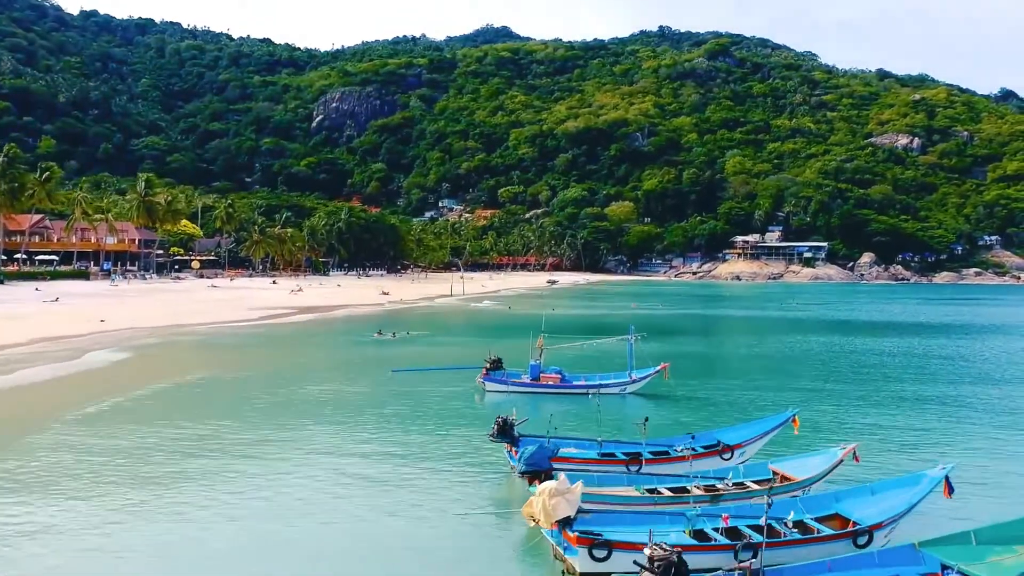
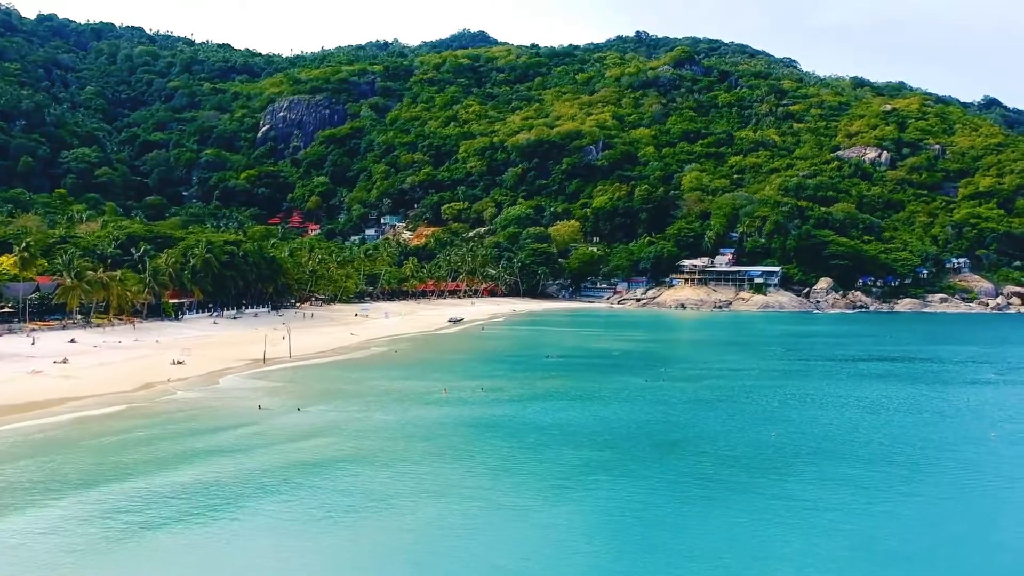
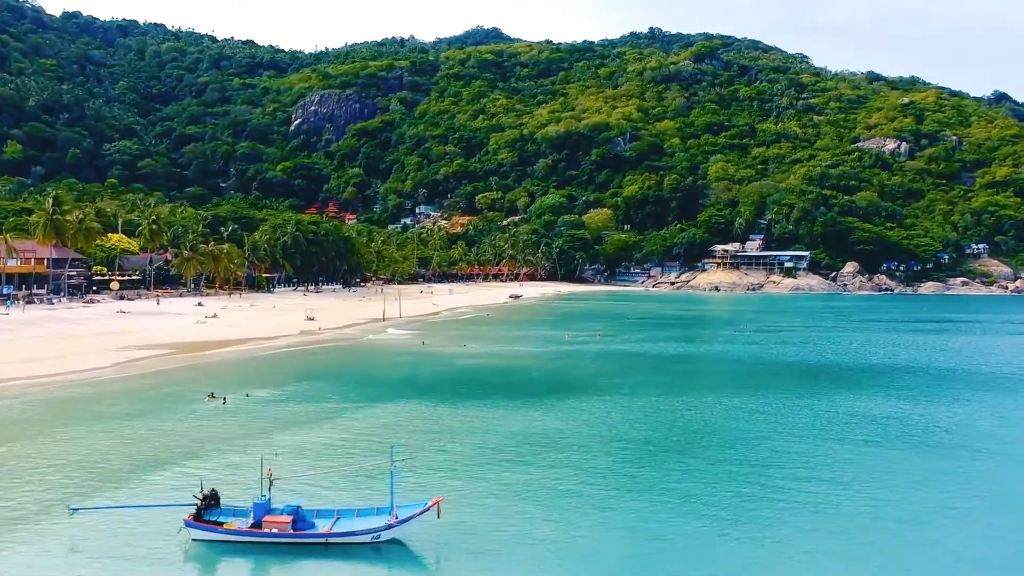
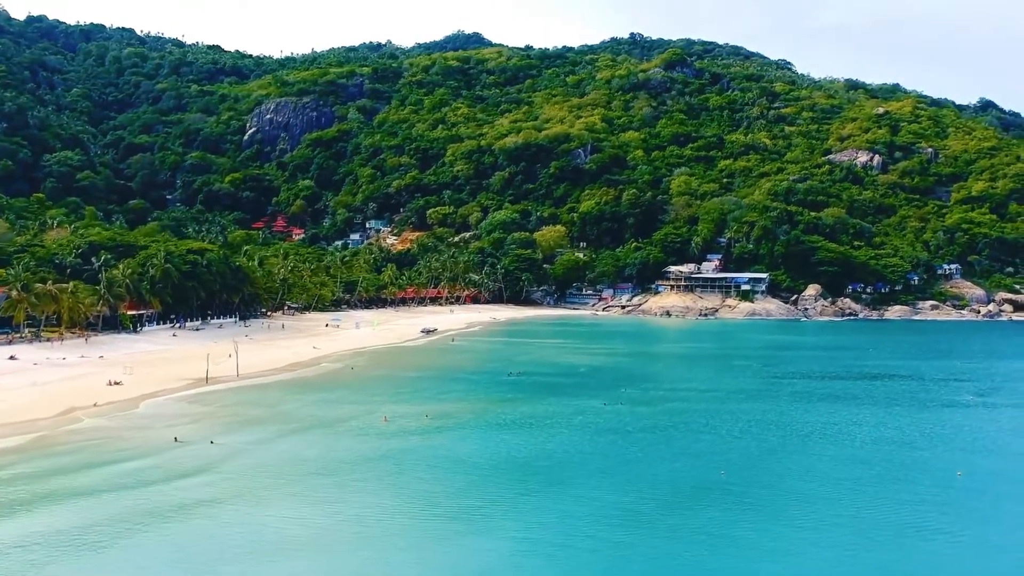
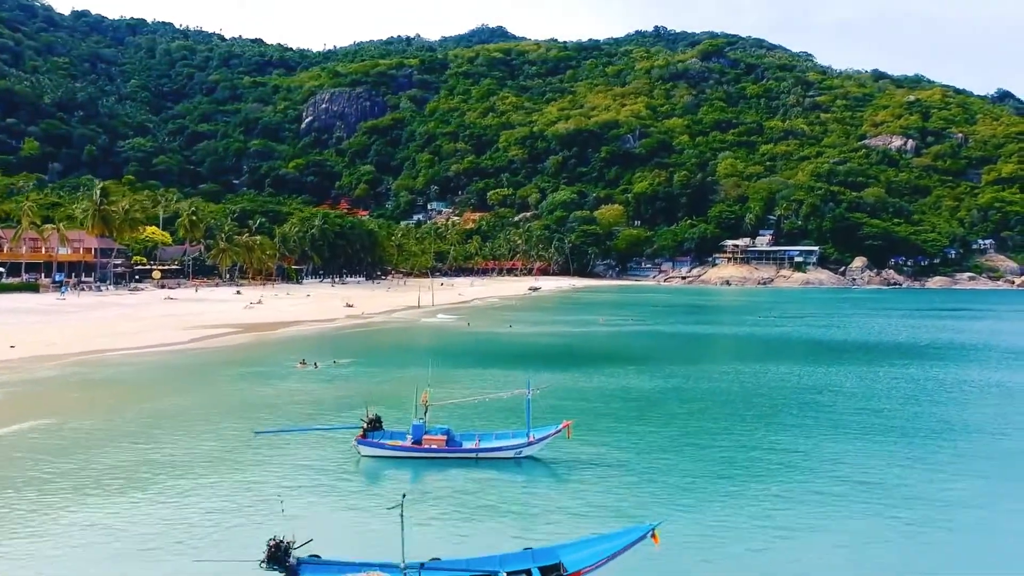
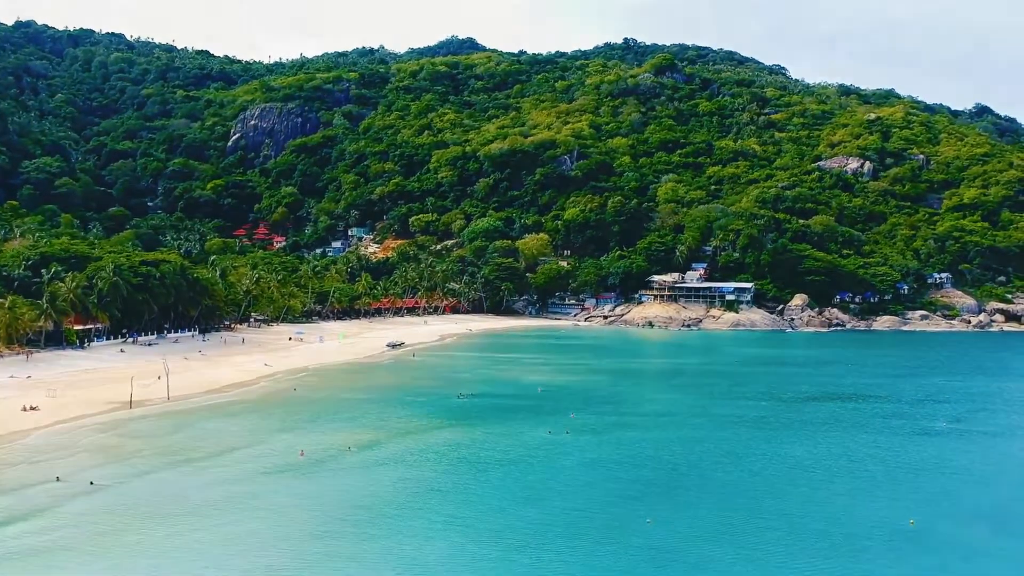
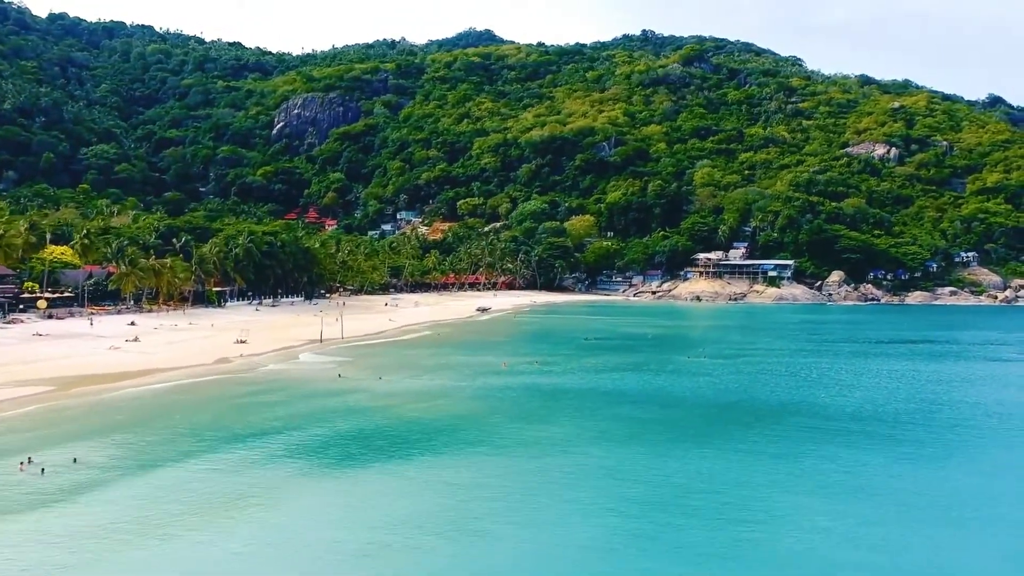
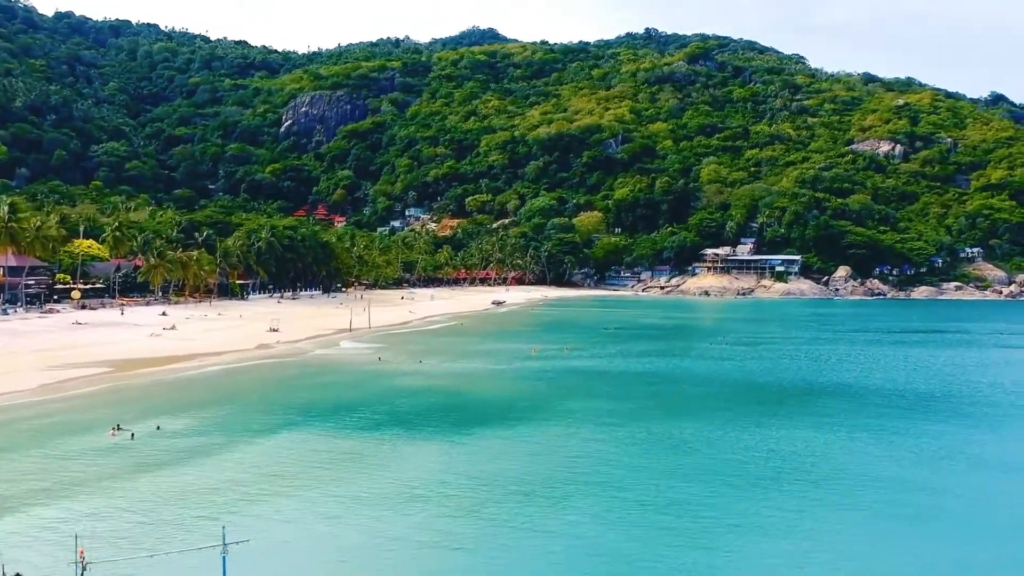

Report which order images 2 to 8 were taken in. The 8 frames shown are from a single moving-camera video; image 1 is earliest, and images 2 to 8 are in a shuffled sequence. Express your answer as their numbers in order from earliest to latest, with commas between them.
5, 3, 8, 7, 2, 4, 6
